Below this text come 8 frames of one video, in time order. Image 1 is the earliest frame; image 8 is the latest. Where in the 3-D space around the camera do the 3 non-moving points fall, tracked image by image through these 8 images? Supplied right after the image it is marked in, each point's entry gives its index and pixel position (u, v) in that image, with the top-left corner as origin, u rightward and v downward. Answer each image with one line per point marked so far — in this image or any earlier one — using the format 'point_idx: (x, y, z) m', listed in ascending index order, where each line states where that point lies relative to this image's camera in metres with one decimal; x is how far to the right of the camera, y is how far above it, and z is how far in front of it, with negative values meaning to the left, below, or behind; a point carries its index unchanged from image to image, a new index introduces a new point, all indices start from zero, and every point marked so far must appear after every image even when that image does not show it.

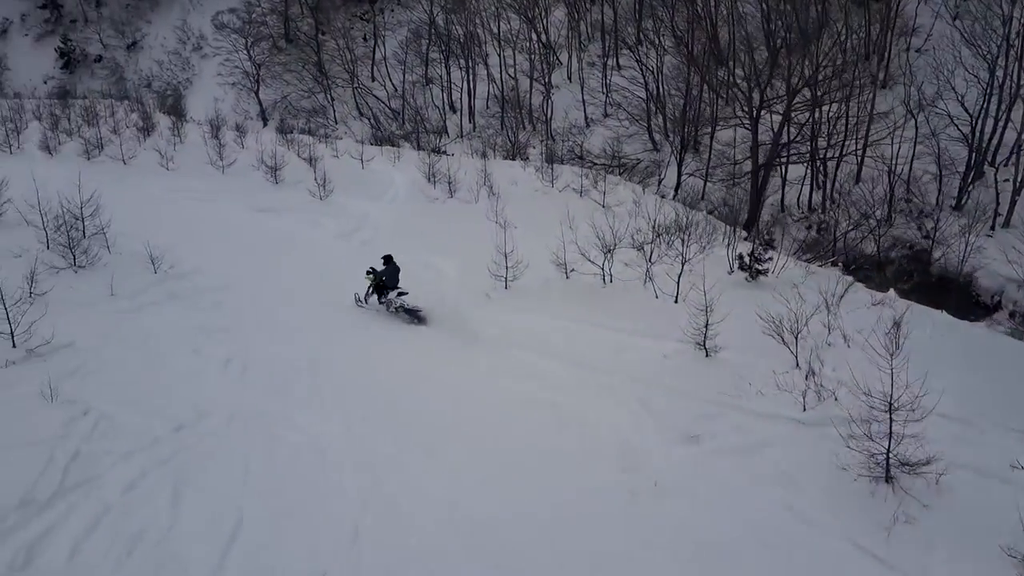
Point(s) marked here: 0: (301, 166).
0: (-4.8, +2.8, +18.4) m
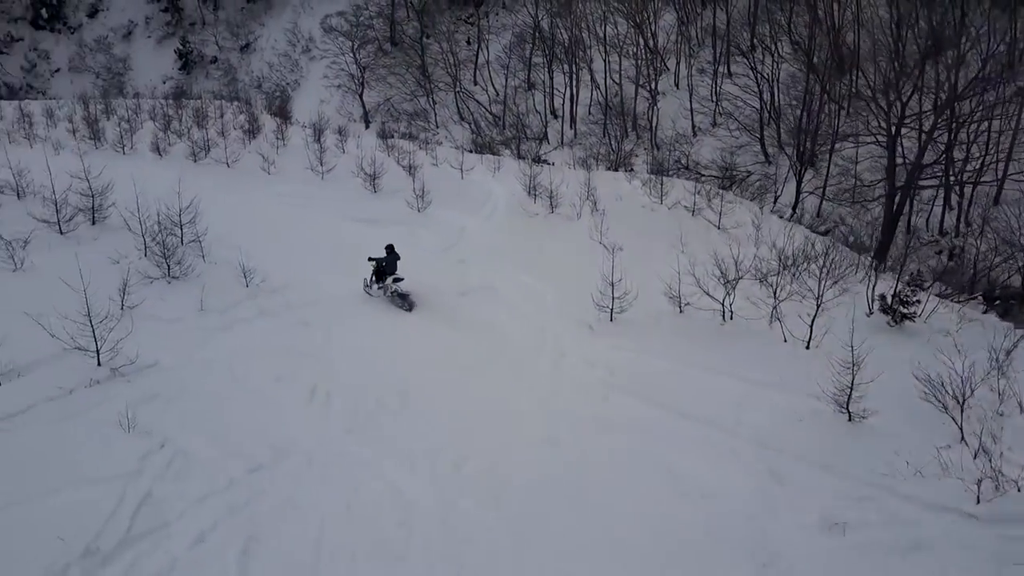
0: (-2.5, +2.5, +18.0) m
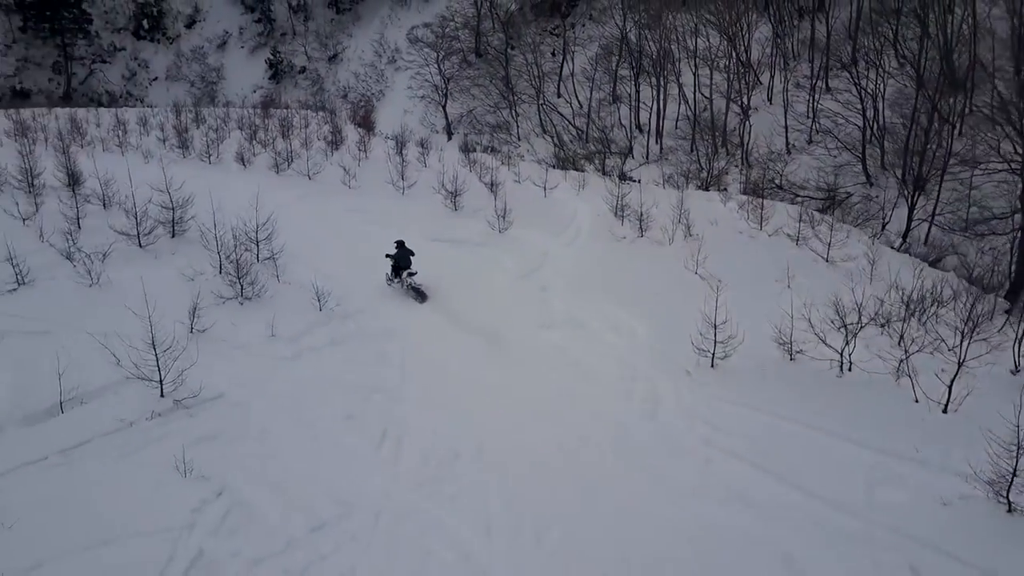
0: (-0.7, +2.1, +17.4) m
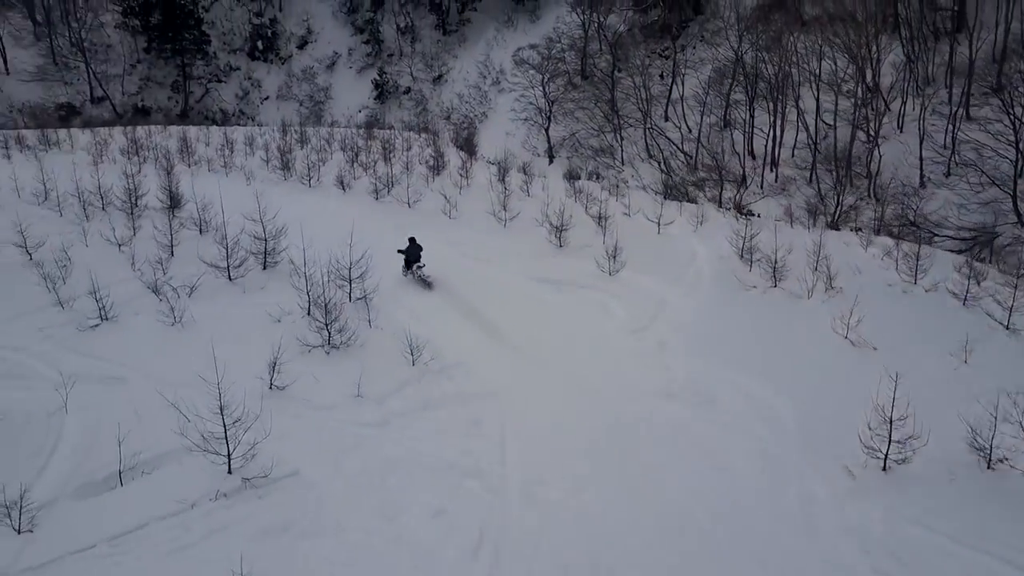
0: (+1.5, +1.2, +16.0) m
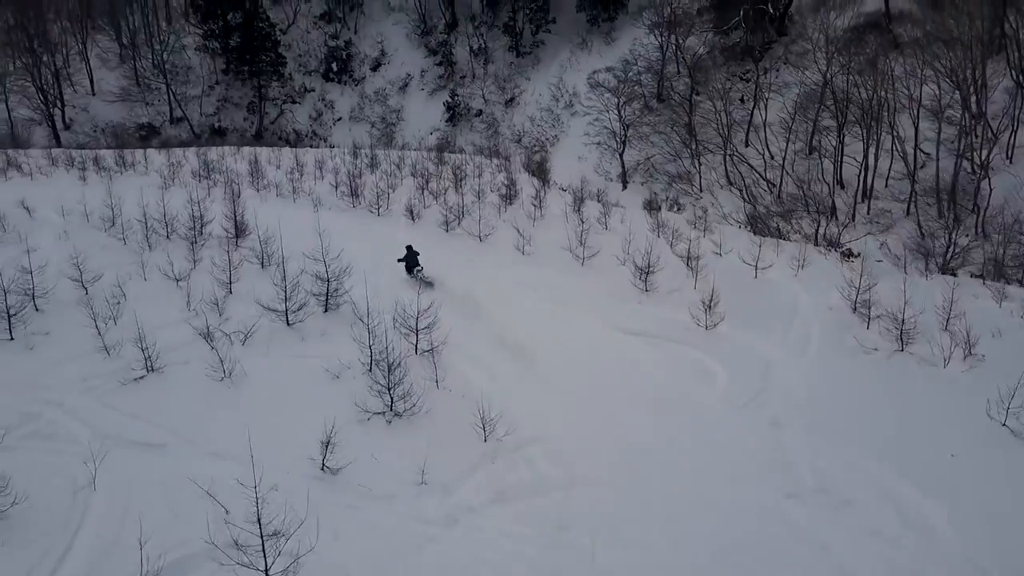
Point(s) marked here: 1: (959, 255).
0: (+3.0, +0.3, +14.5) m
1: (+10.7, +0.8, +19.4) m
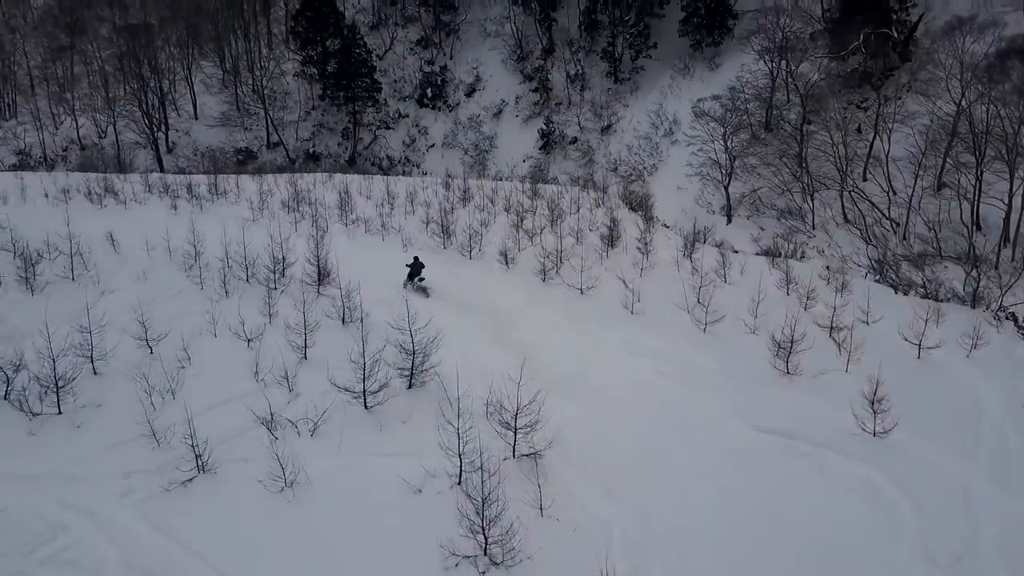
0: (+4.7, -0.9, +12.2) m
1: (+12.8, -0.8, +16.2) m
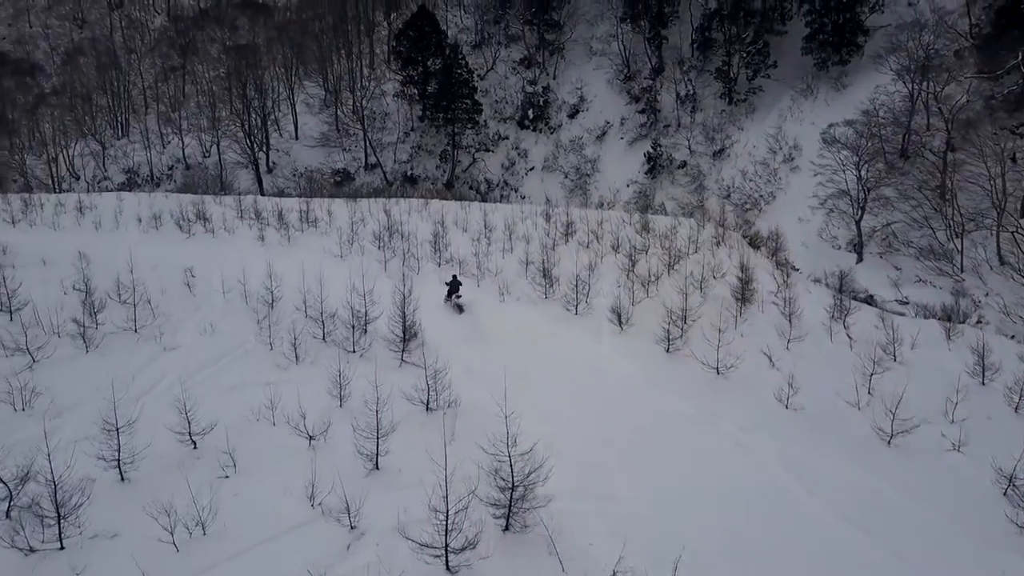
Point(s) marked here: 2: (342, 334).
0: (+6.1, -2.2, +8.8) m
1: (+14.7, -2.4, +11.8) m
2: (-3.1, -0.9, +14.7) m
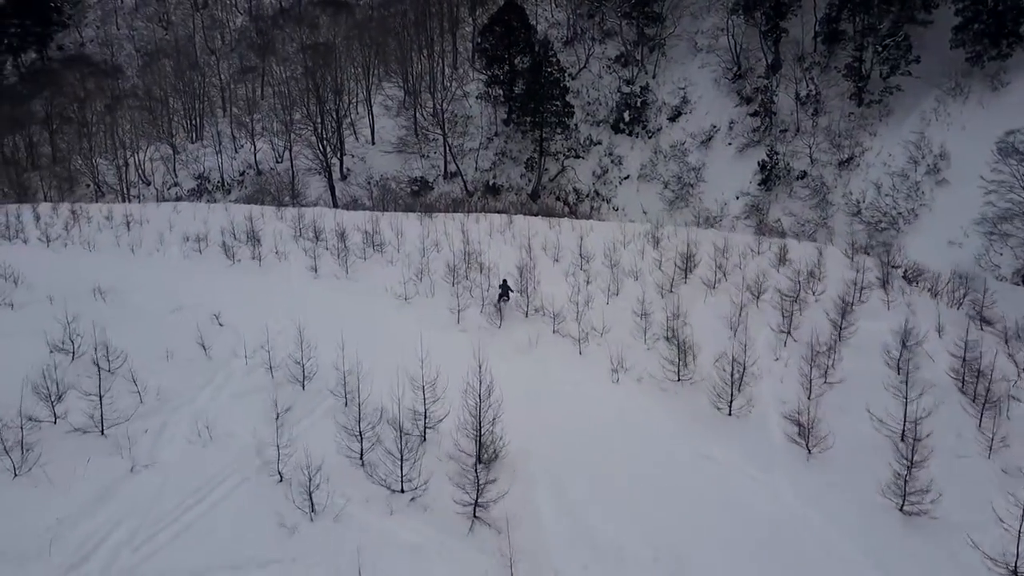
0: (+7.1, -3.6, +2.8) m
1: (+15.9, -4.0, +5.0) m
2: (-1.5, -2.1, +9.6) m
